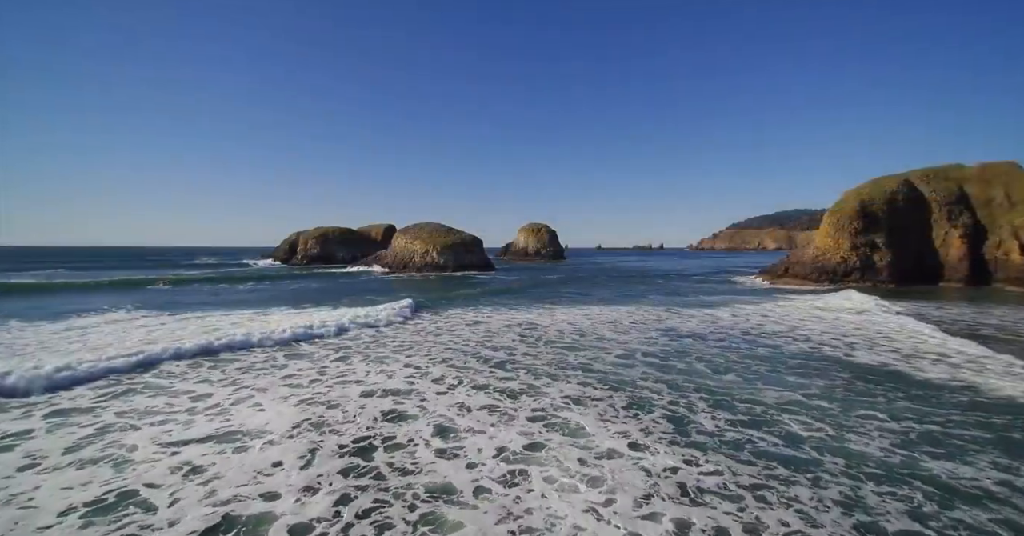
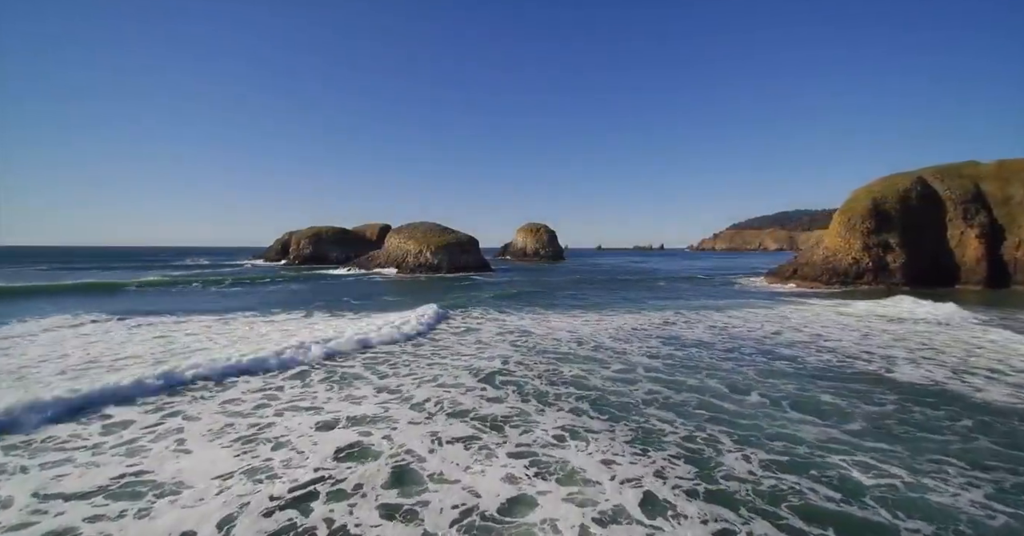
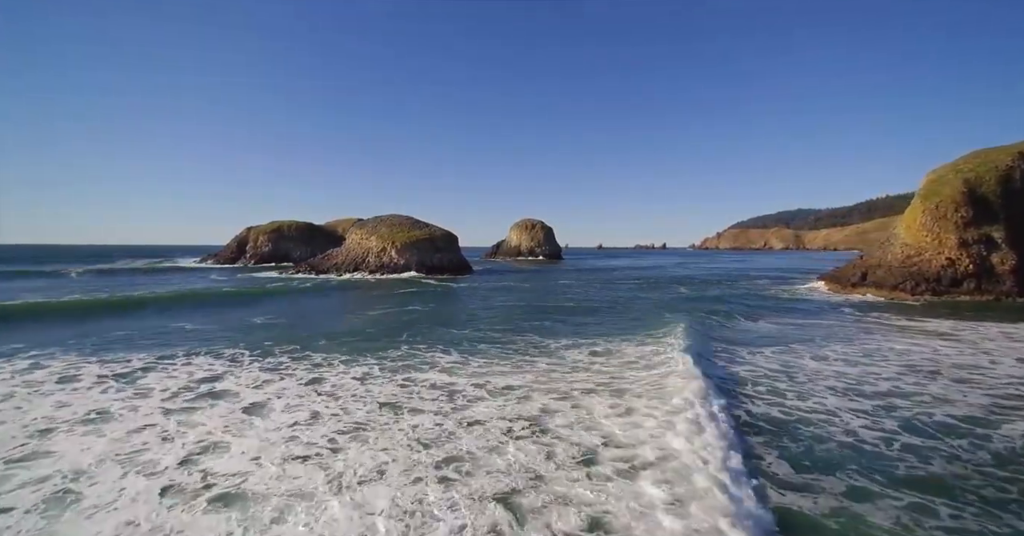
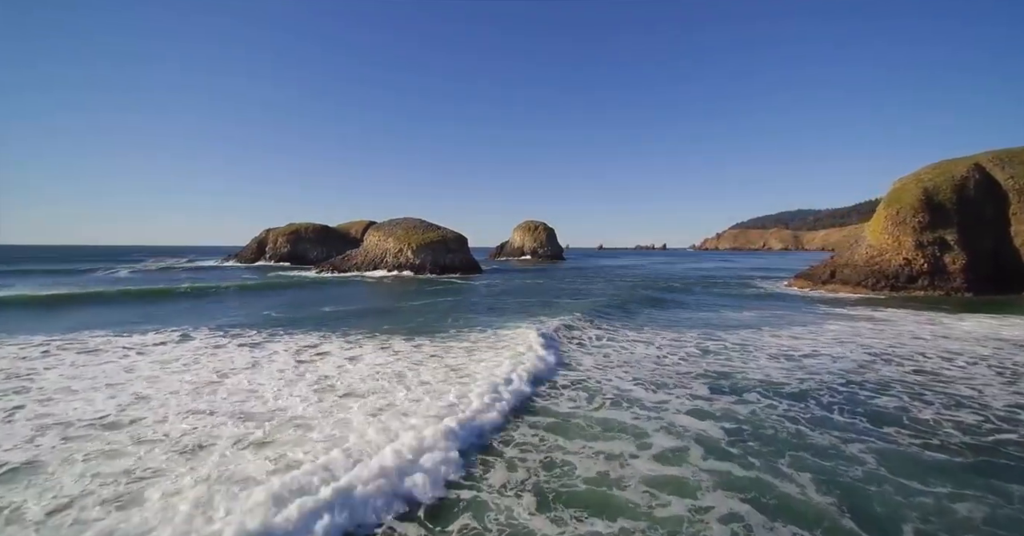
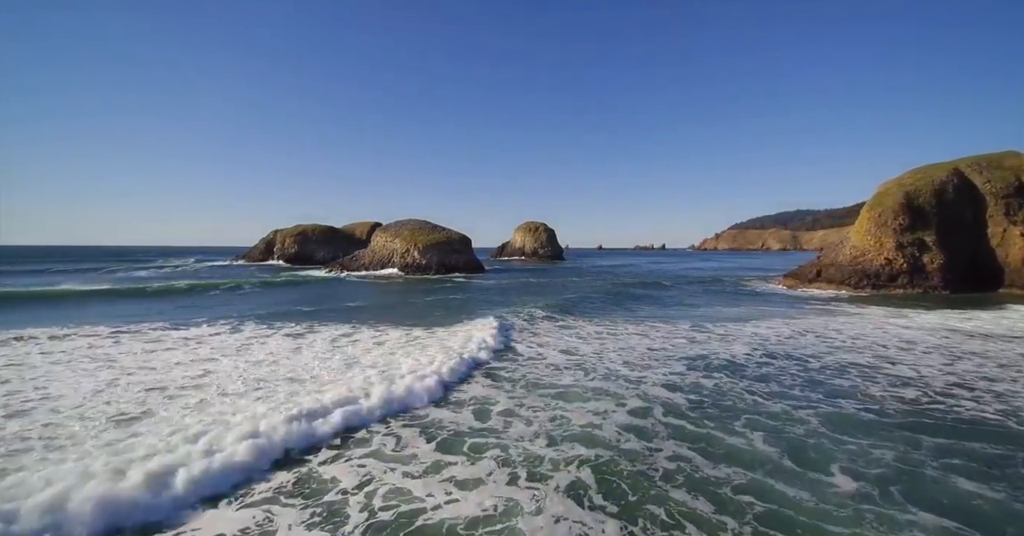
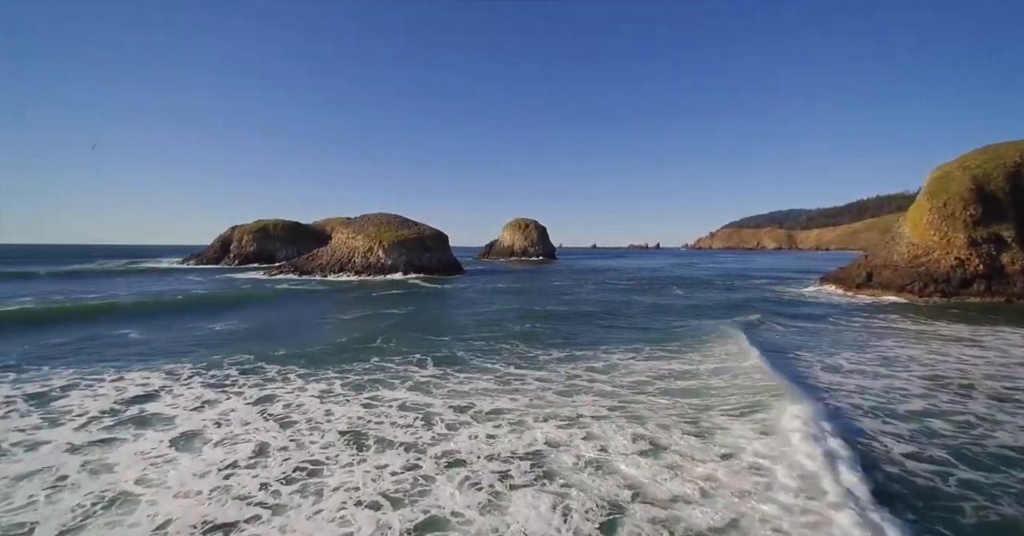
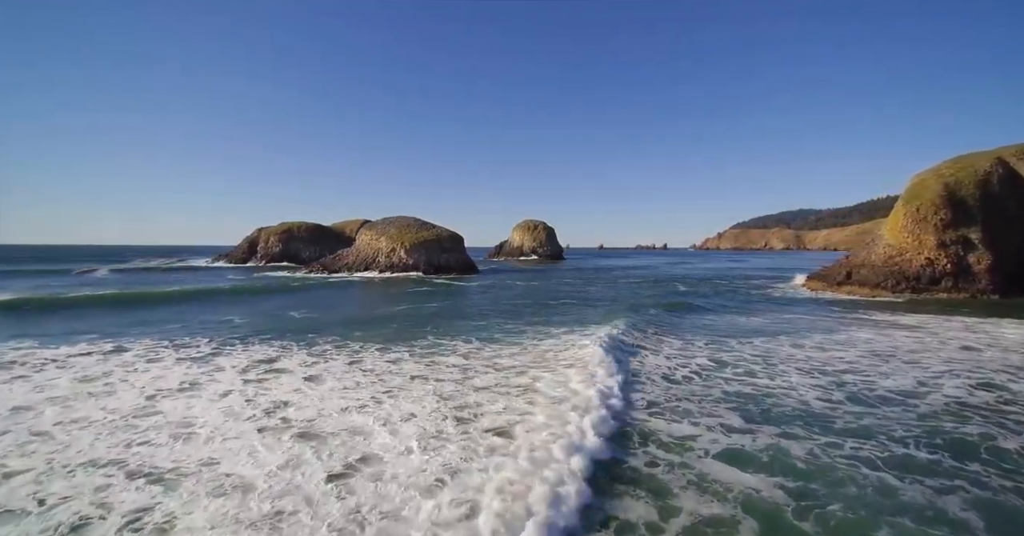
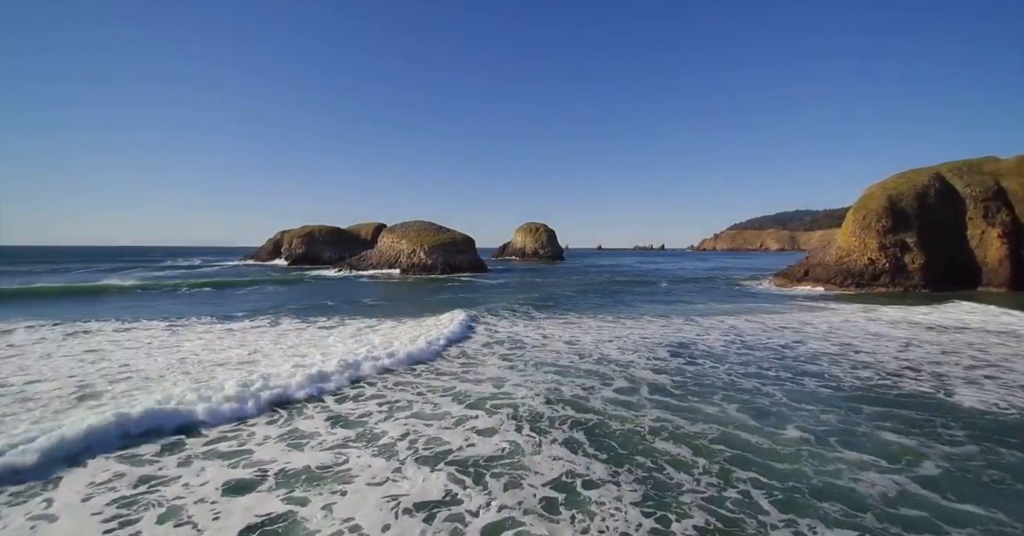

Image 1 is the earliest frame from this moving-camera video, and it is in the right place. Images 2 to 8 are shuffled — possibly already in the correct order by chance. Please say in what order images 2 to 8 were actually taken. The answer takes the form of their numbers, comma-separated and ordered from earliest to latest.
2, 8, 5, 4, 7, 3, 6
